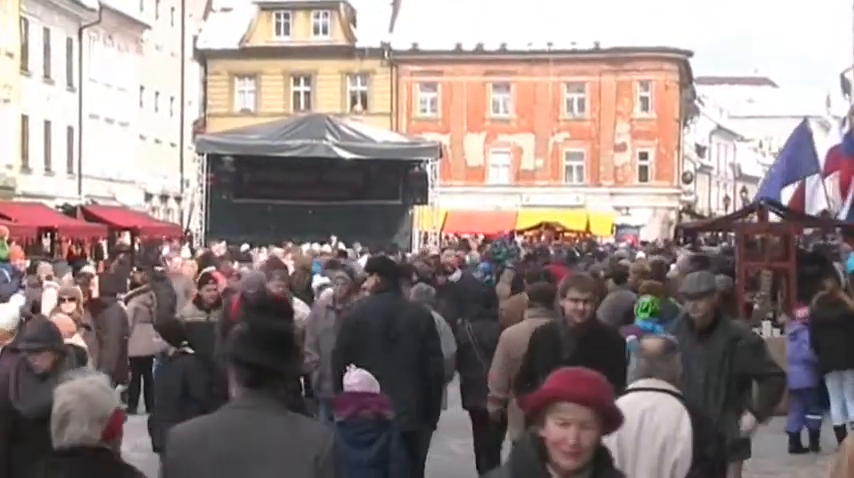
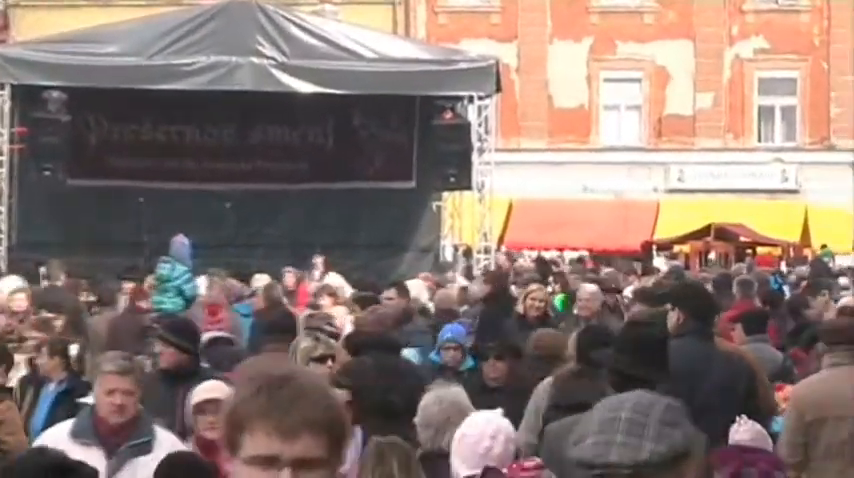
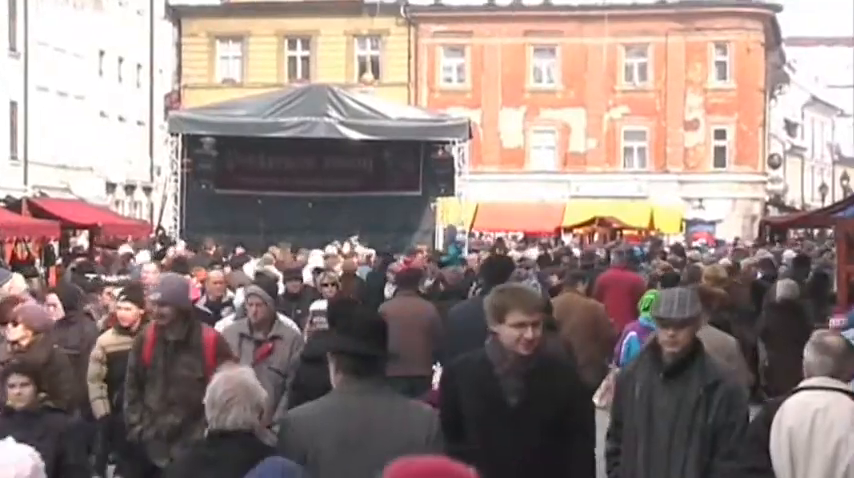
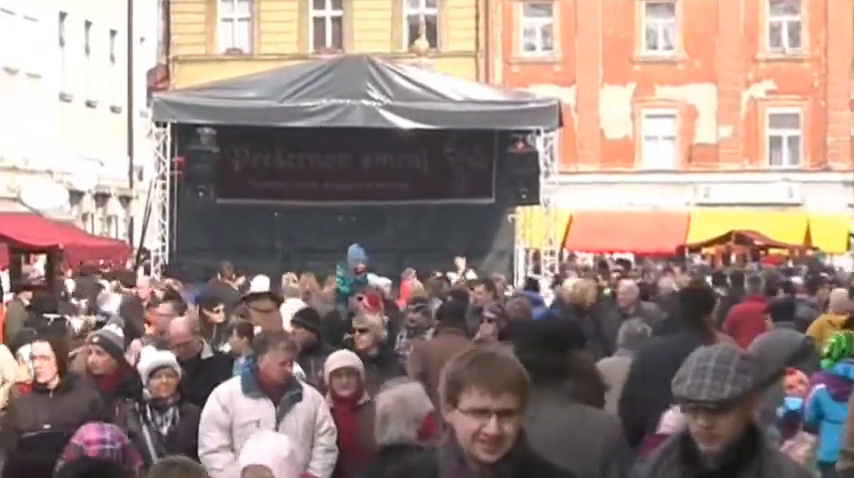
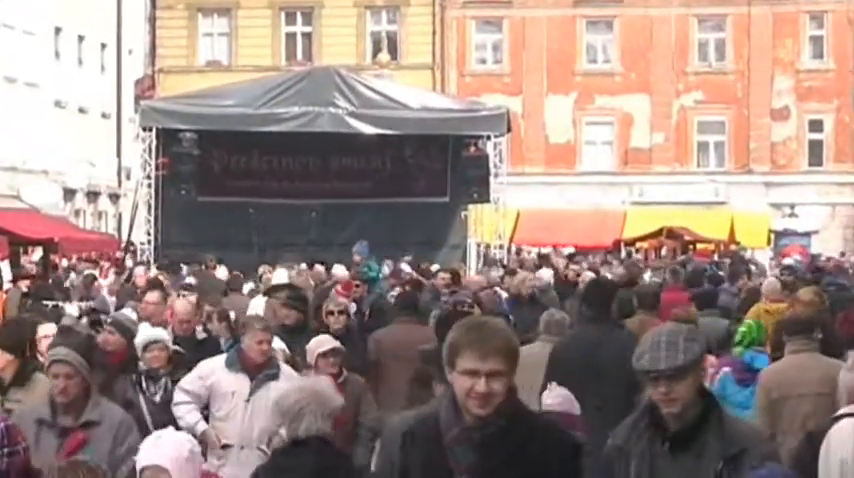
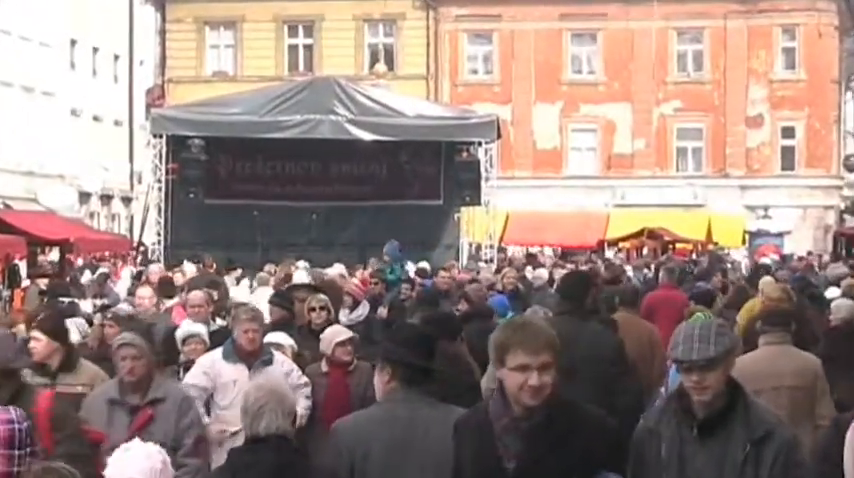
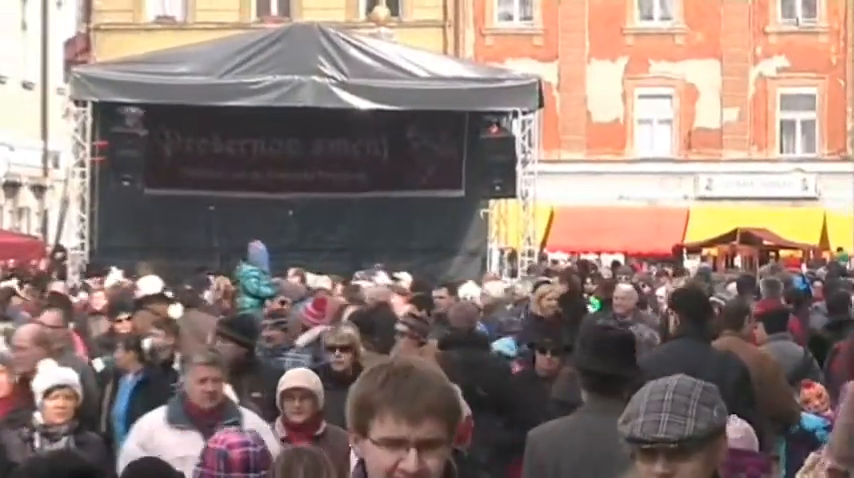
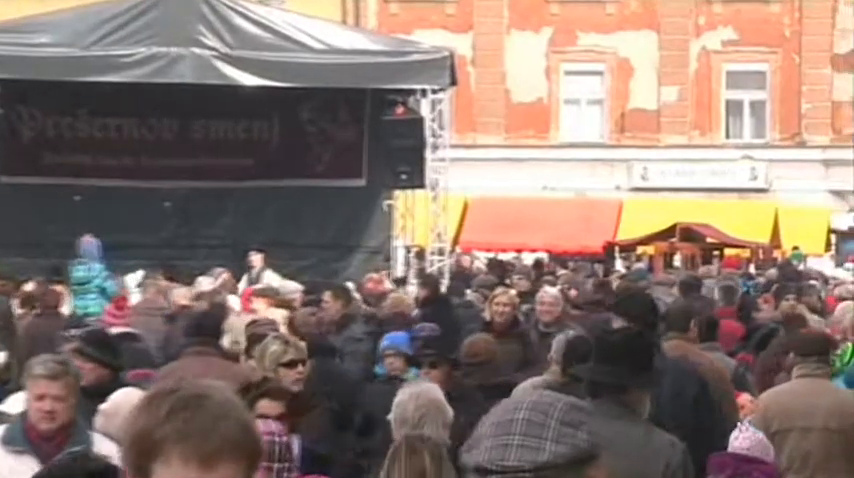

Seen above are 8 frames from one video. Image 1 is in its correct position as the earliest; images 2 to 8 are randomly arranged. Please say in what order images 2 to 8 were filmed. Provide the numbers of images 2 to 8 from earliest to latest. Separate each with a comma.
3, 6, 5, 4, 7, 2, 8
